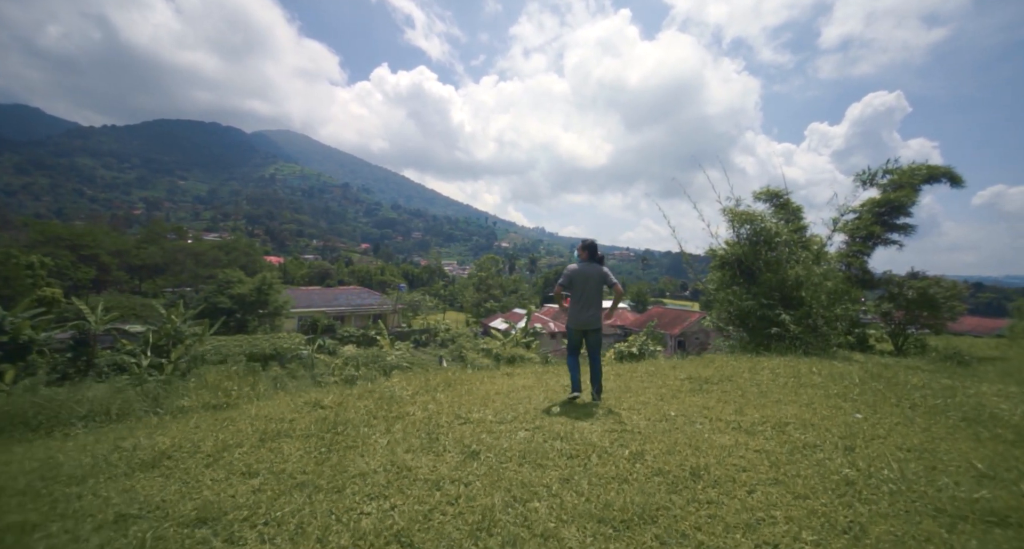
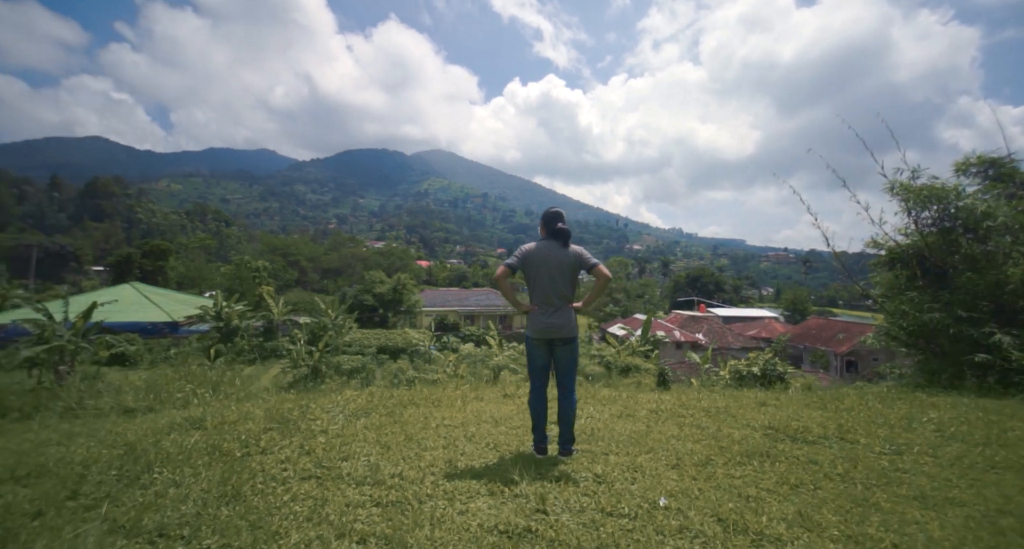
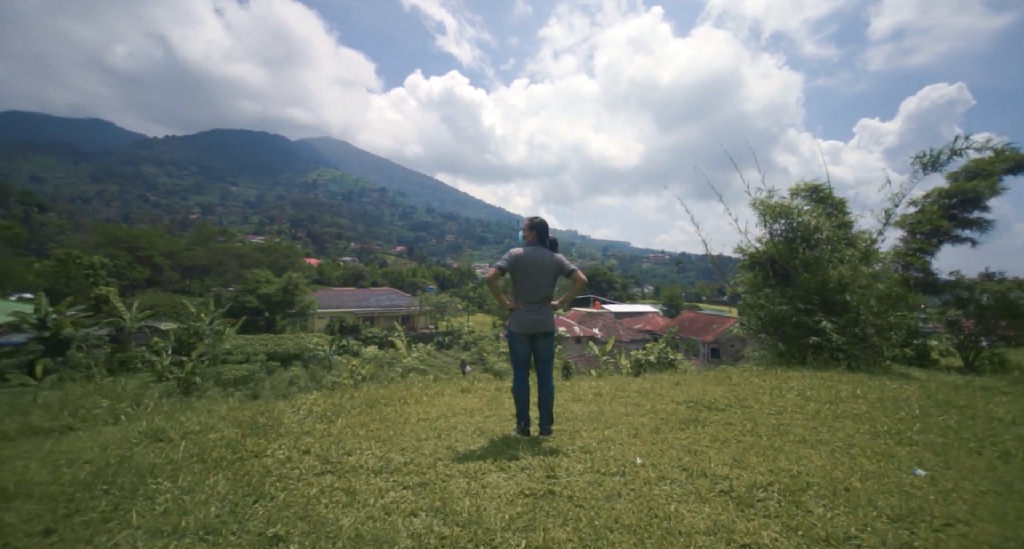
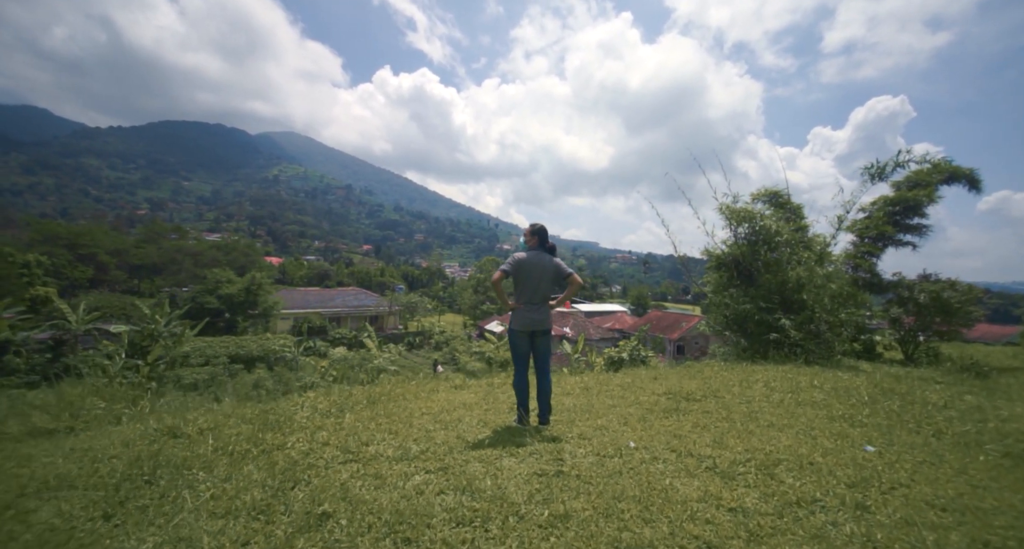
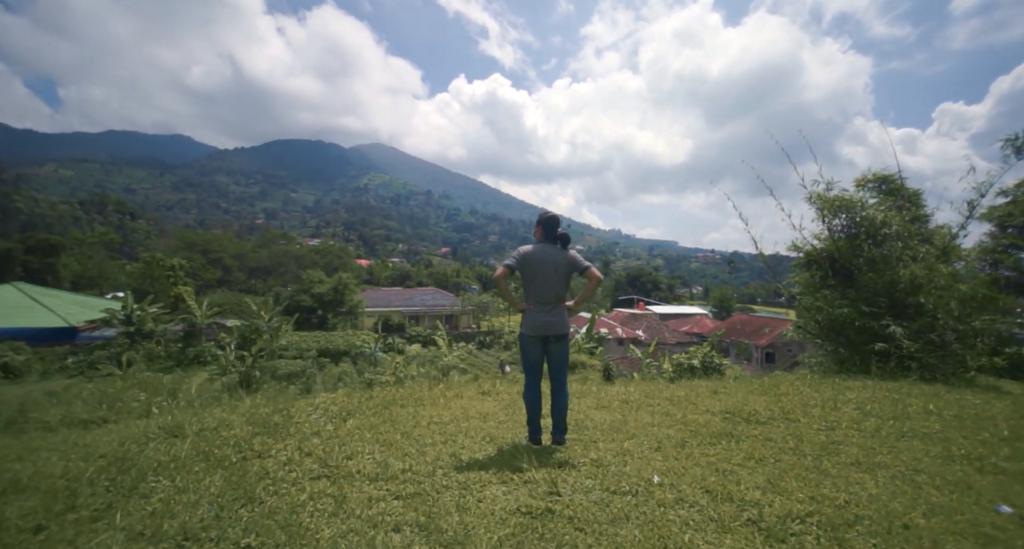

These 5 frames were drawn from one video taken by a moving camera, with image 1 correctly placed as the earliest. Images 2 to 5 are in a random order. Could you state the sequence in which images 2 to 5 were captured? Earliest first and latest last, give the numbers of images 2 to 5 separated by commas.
4, 3, 5, 2
